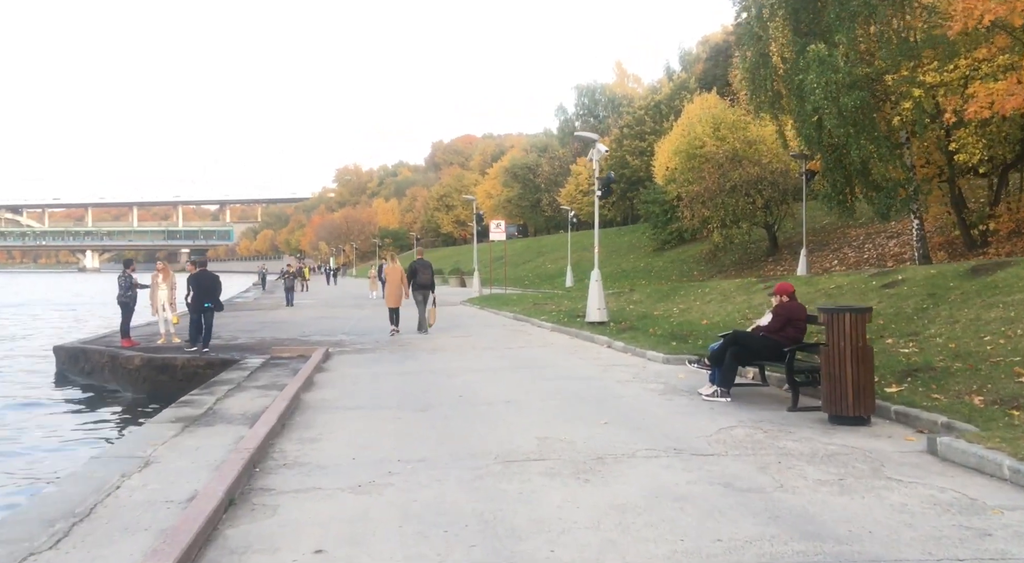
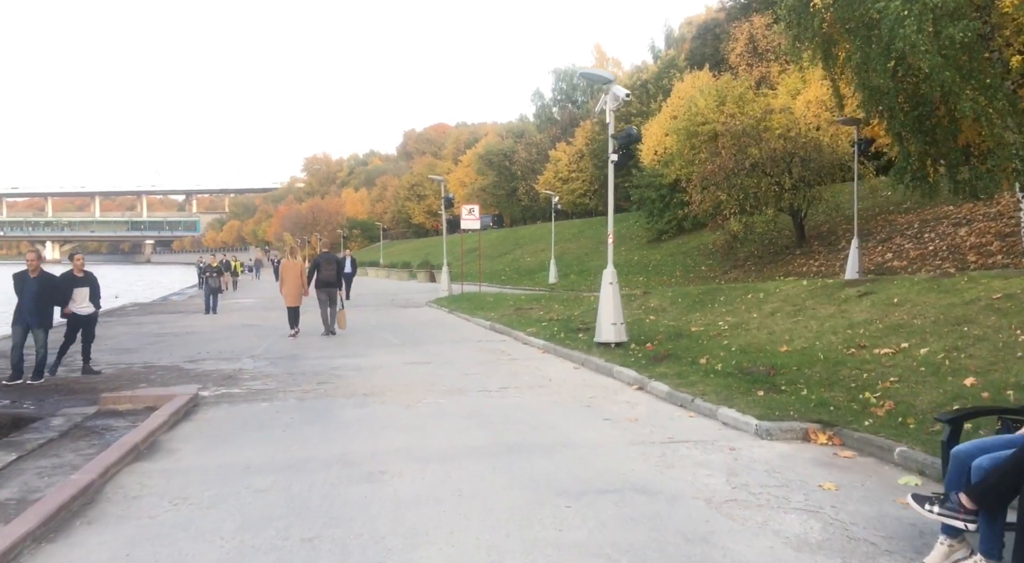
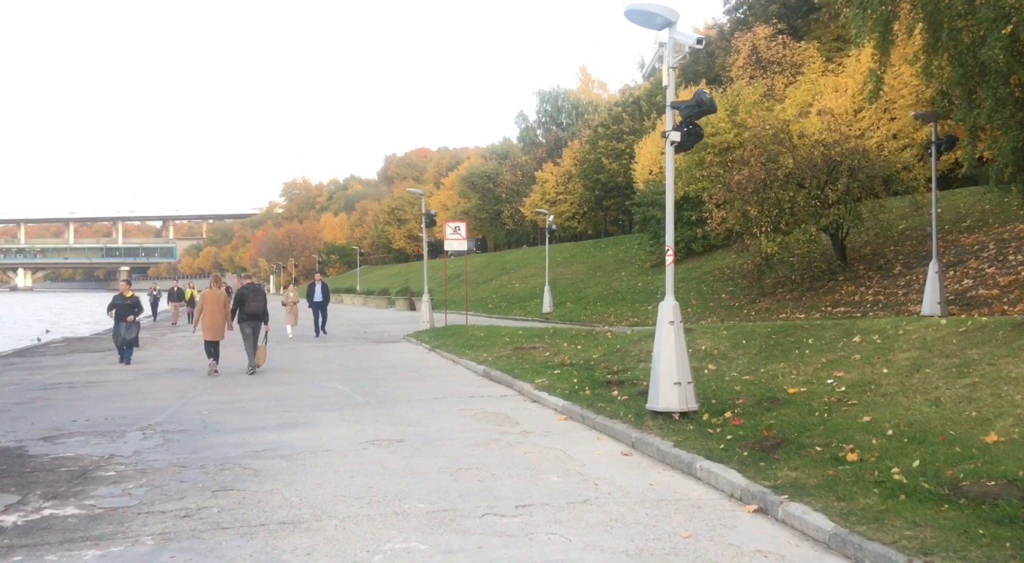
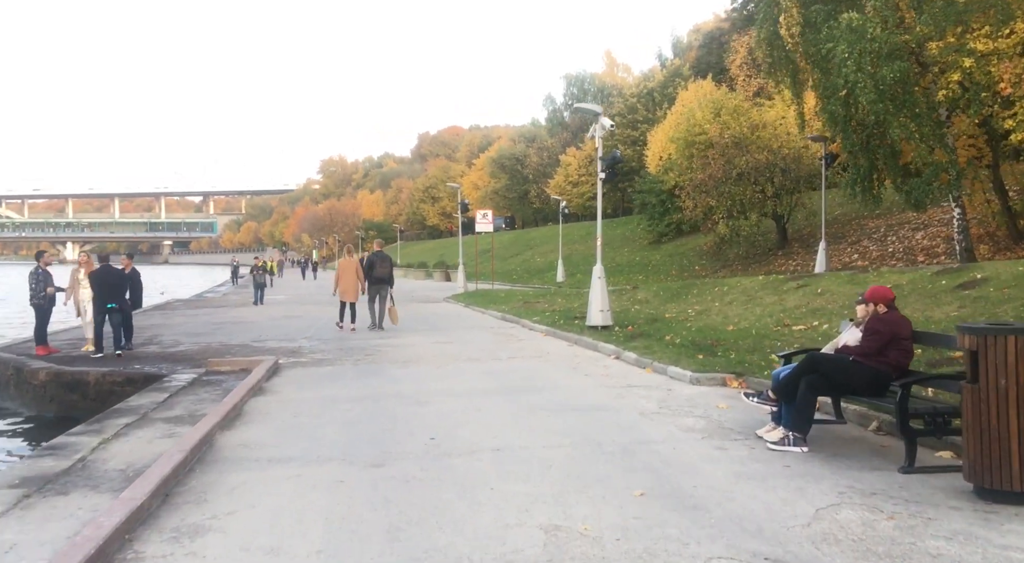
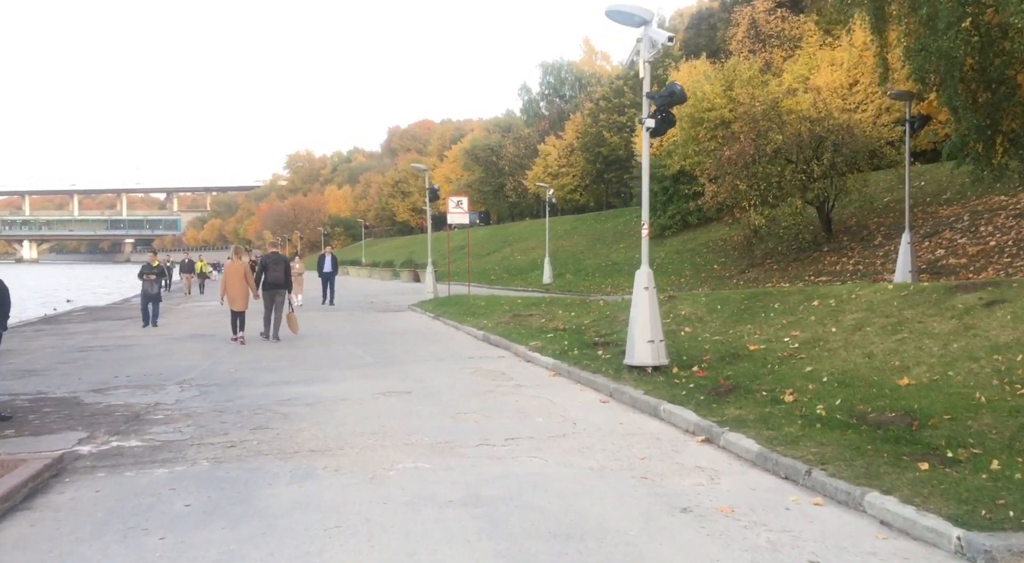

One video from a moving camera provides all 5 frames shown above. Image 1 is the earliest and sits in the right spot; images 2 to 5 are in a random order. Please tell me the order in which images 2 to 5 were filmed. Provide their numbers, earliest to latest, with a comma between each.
4, 2, 5, 3
